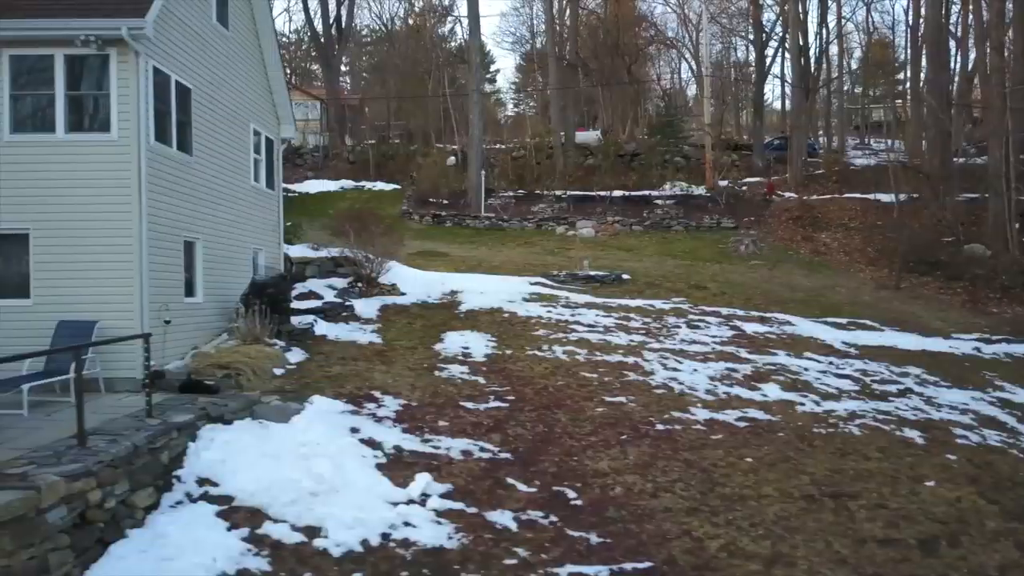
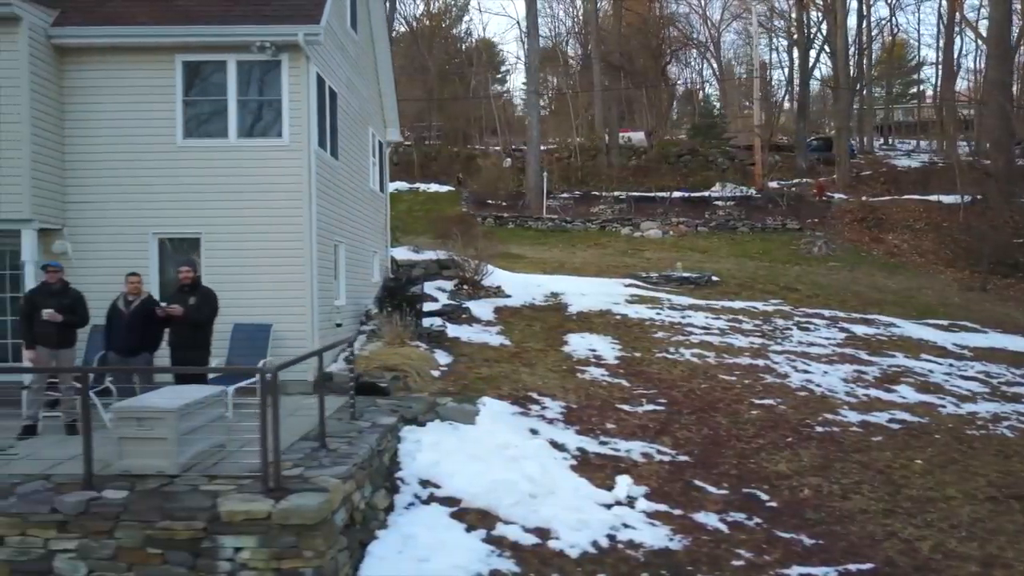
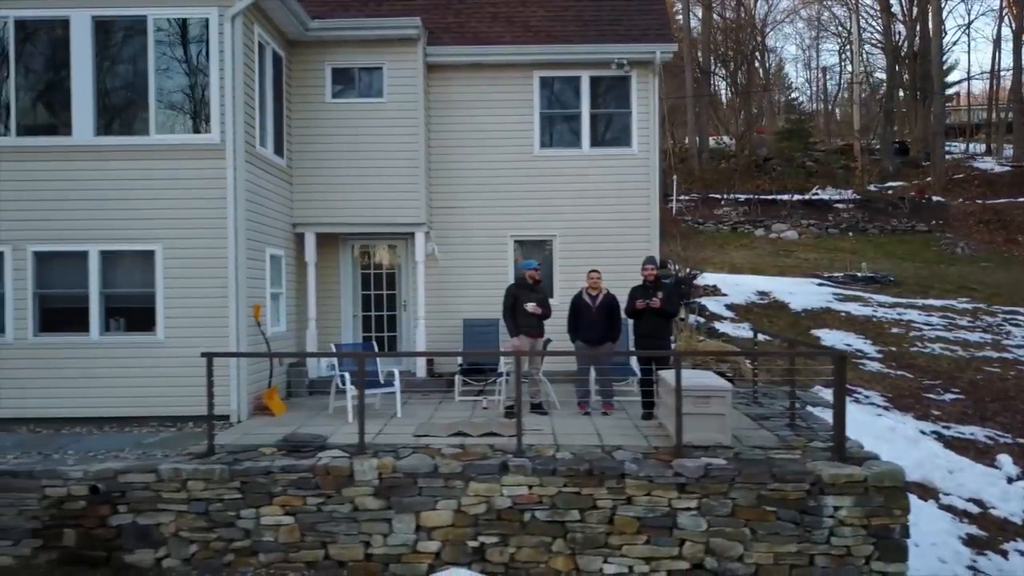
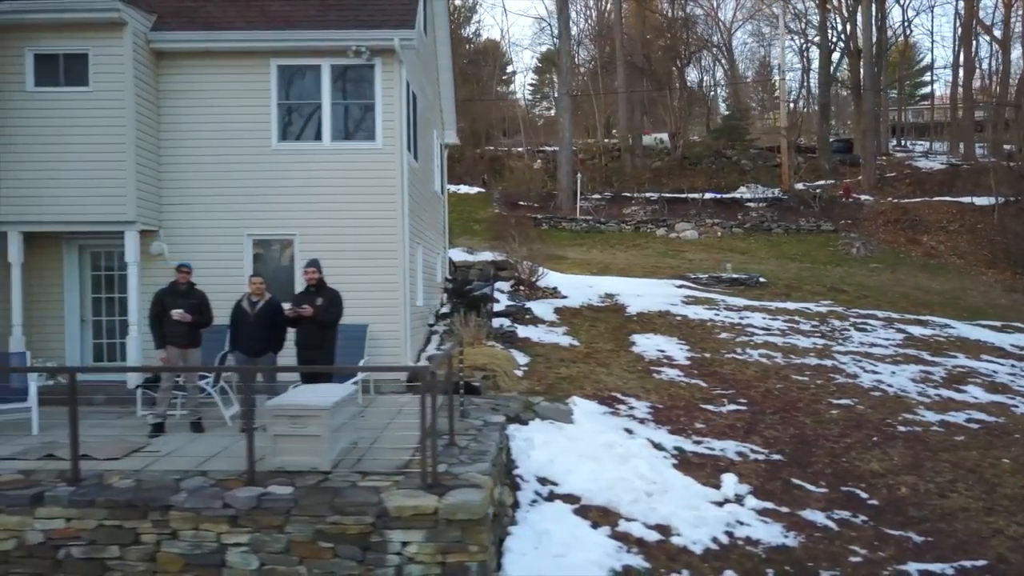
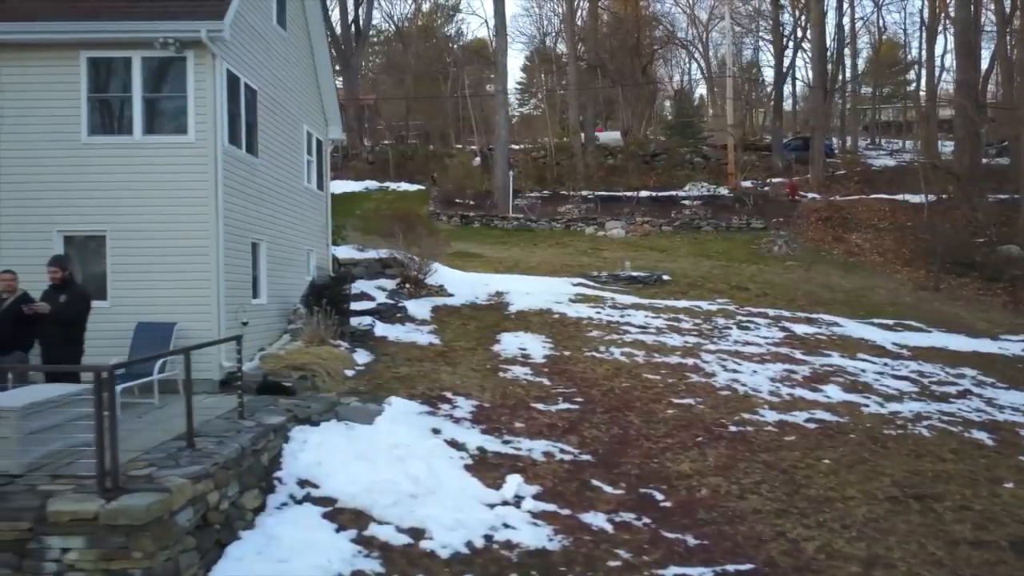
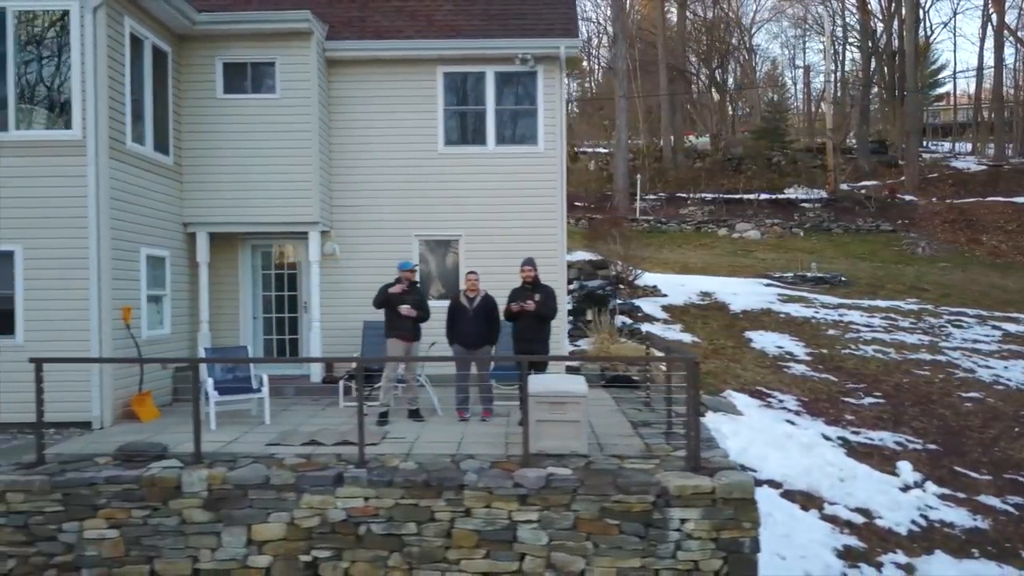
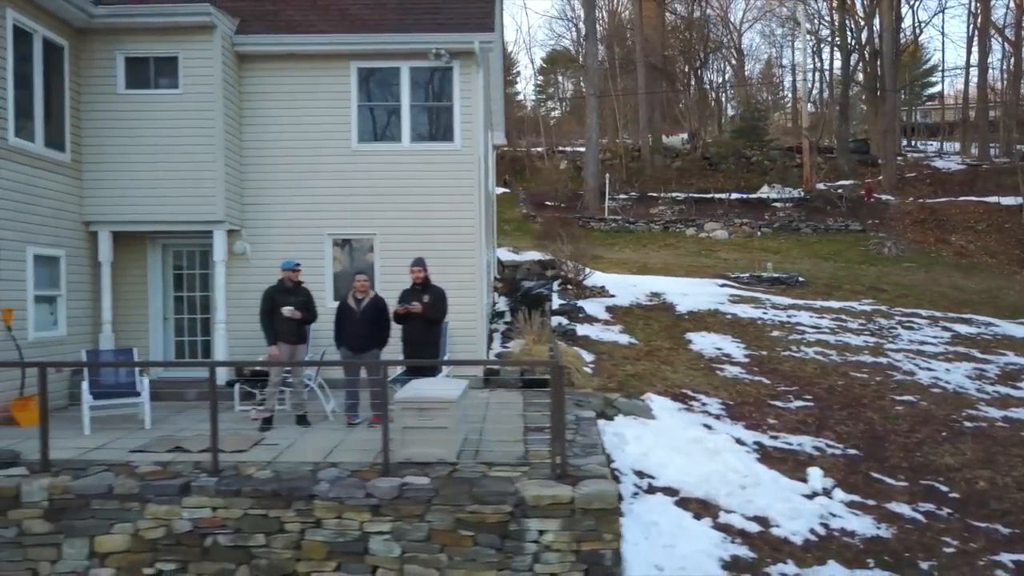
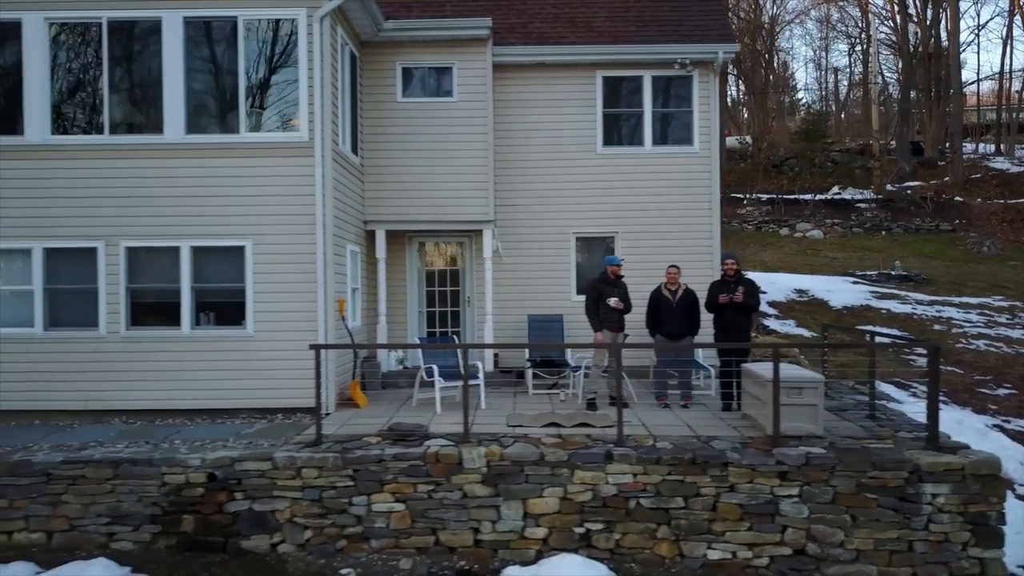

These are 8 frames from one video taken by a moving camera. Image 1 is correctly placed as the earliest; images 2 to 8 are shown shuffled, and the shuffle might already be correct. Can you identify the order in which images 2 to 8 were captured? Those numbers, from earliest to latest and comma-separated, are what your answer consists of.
5, 2, 4, 7, 6, 3, 8
